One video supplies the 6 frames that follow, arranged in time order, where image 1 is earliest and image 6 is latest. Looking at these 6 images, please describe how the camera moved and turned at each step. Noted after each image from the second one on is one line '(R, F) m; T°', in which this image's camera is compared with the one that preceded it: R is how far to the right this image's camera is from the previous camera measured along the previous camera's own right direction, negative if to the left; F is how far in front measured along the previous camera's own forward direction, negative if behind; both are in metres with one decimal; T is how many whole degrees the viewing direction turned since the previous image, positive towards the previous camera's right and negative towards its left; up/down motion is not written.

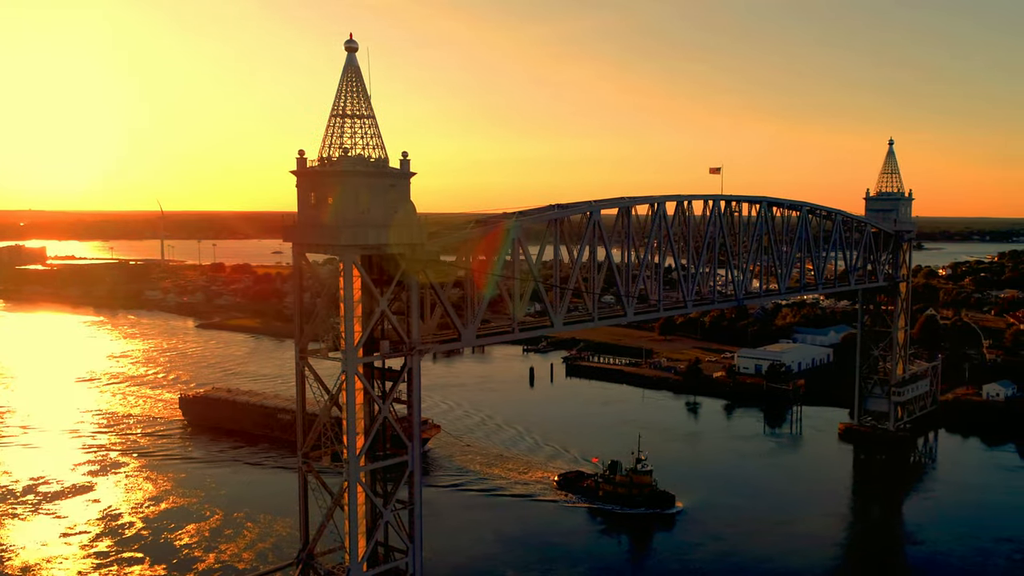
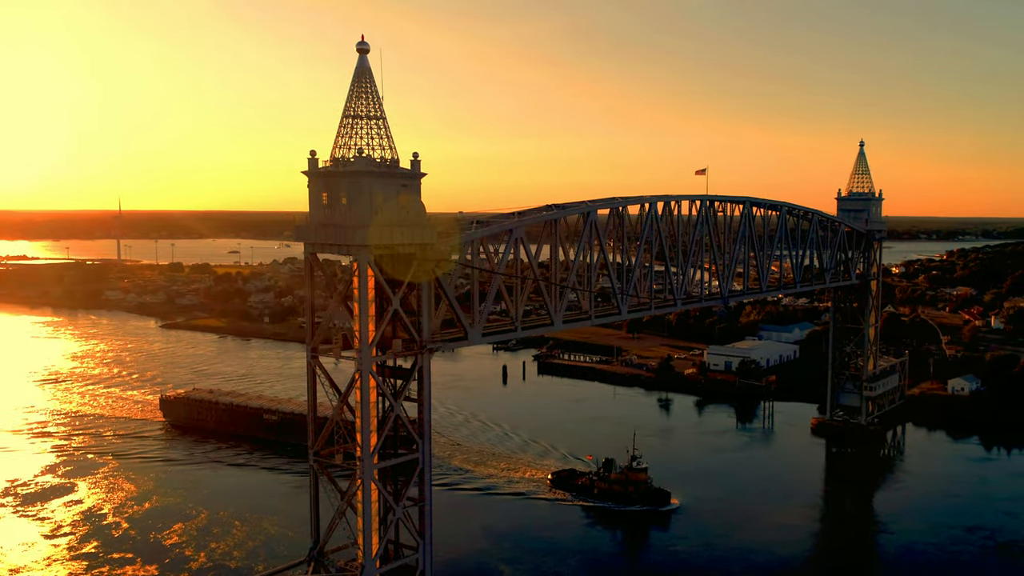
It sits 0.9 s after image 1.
(-1.2, -0.3) m; +3°
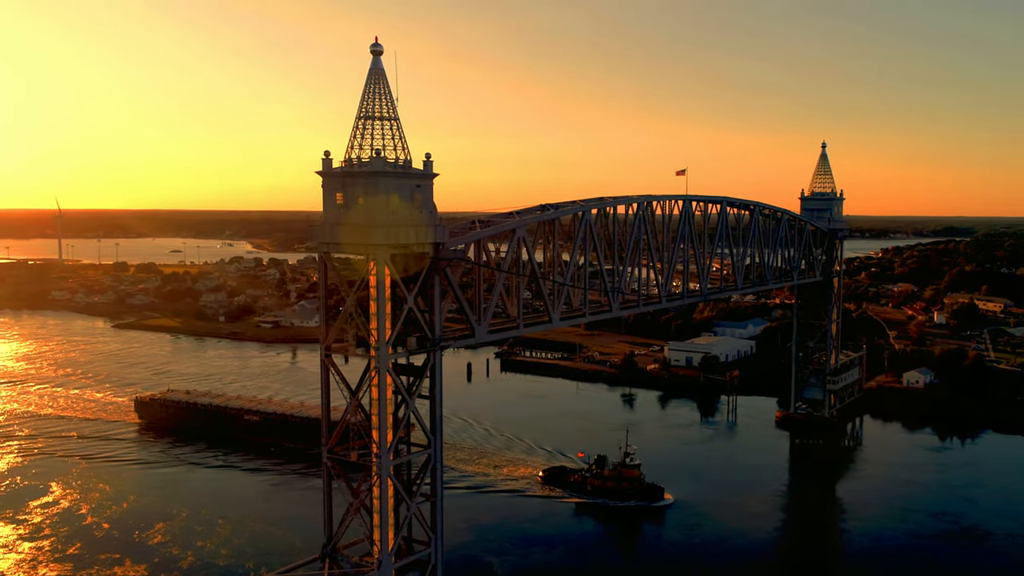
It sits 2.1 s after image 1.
(-1.5, -0.4) m; +4°
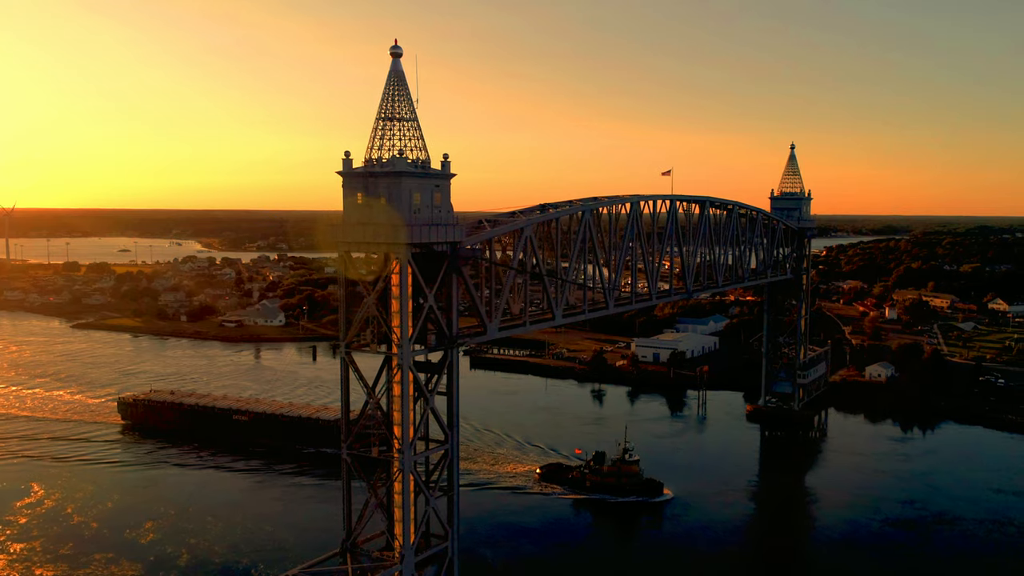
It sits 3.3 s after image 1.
(-1.5, -0.5) m; +3°
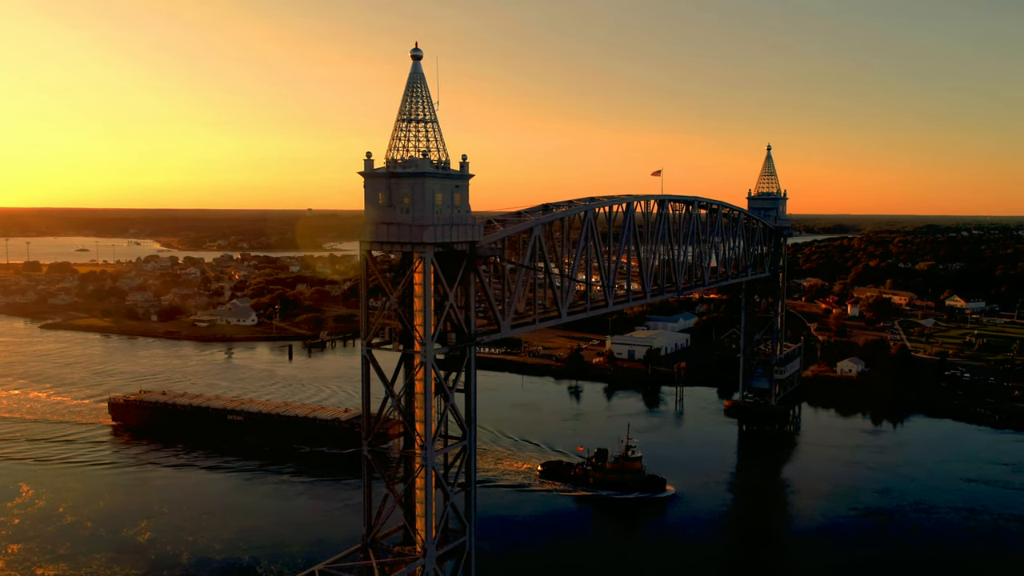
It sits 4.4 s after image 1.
(-1.4, -0.5) m; +3°
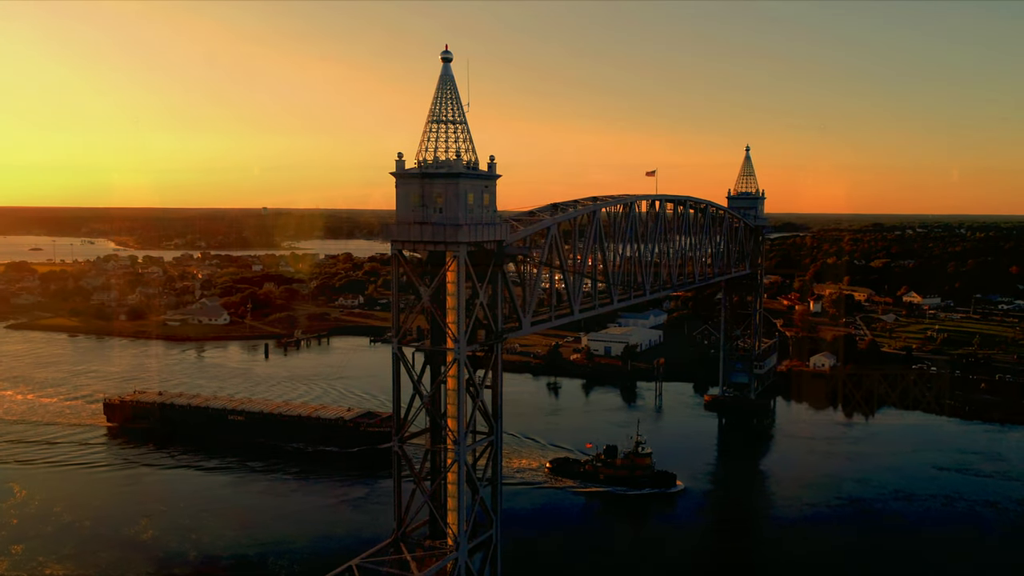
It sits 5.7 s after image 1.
(-1.7, -0.5) m; +3°
